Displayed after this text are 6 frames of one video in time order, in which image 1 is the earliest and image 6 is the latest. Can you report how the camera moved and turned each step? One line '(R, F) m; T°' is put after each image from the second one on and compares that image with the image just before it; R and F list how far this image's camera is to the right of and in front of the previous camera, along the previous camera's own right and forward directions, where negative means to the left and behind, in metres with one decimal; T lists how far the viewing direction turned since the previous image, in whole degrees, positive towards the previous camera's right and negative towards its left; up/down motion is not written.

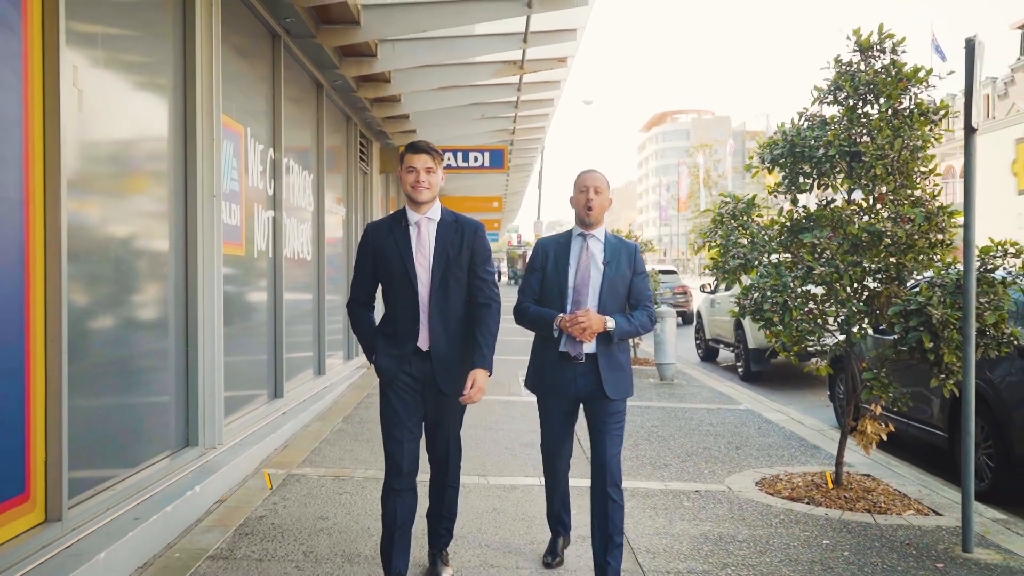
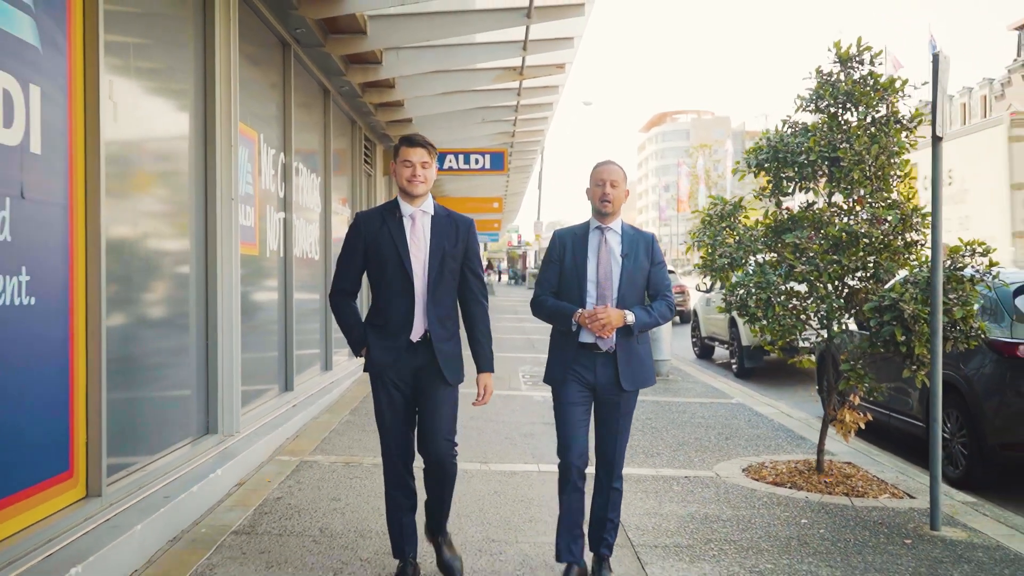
(0.0, -0.3) m; 0°
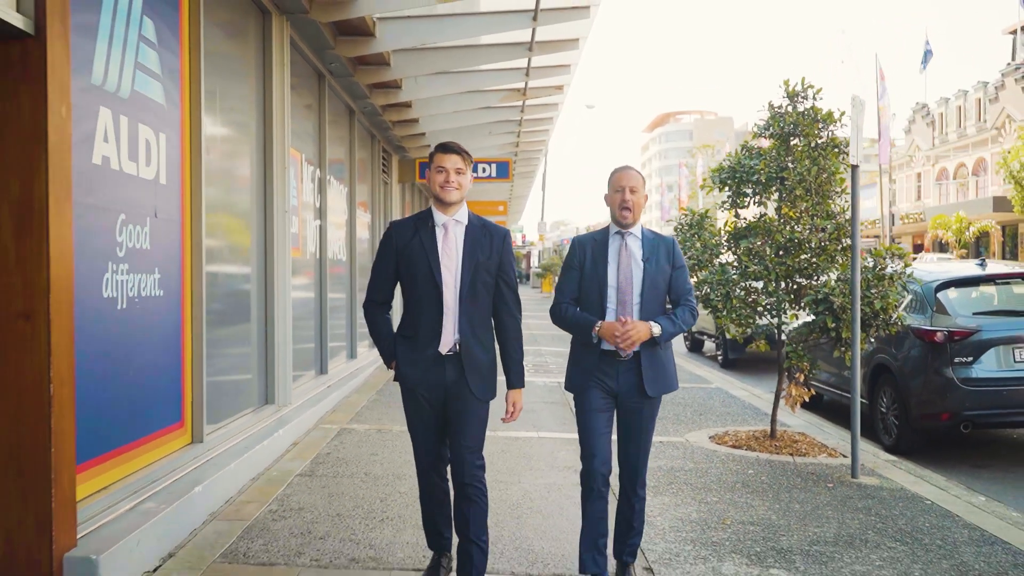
(0.0, -1.2) m; 0°
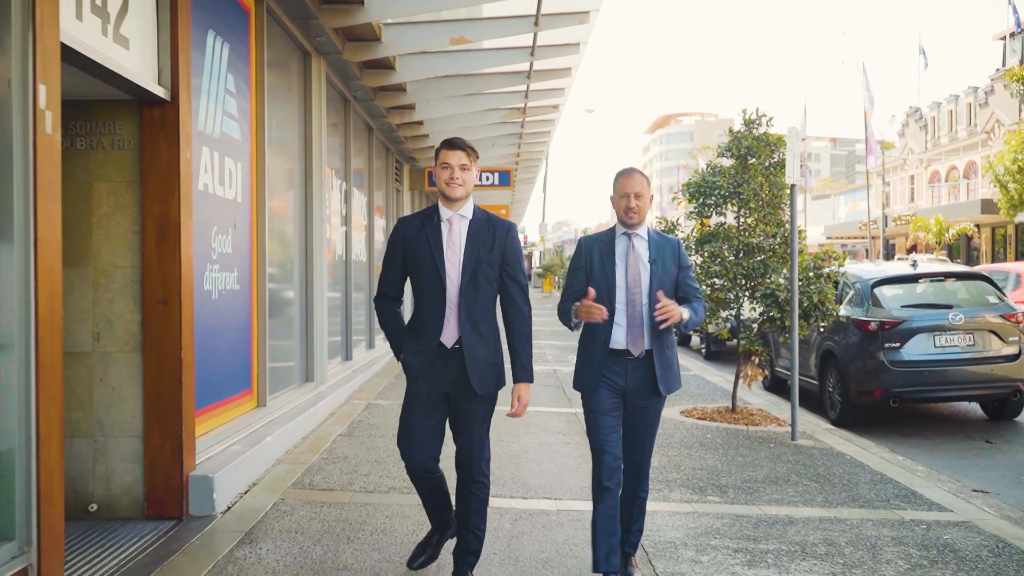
(0.0, -1.3) m; 0°
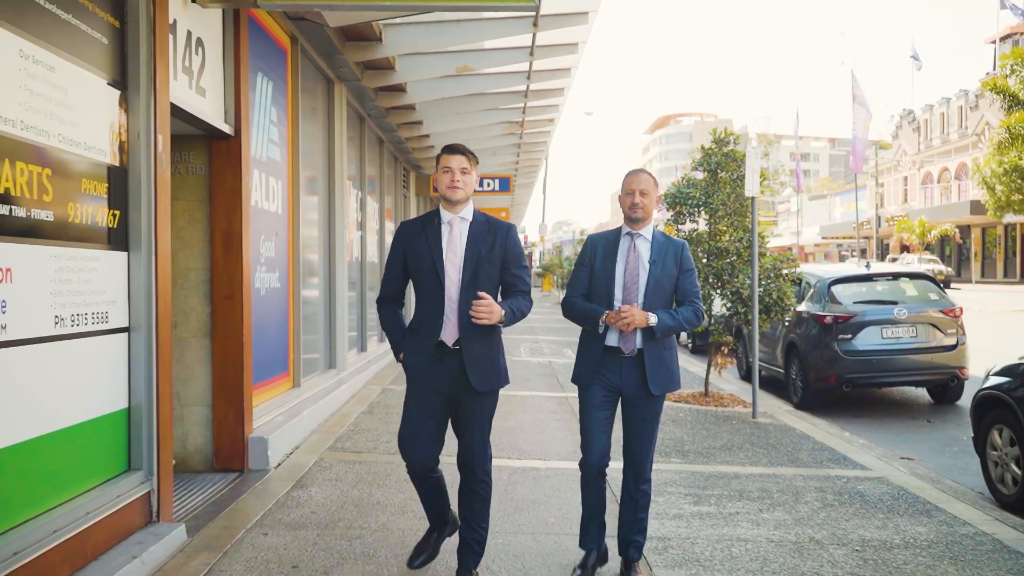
(0.0, -1.1) m; 0°
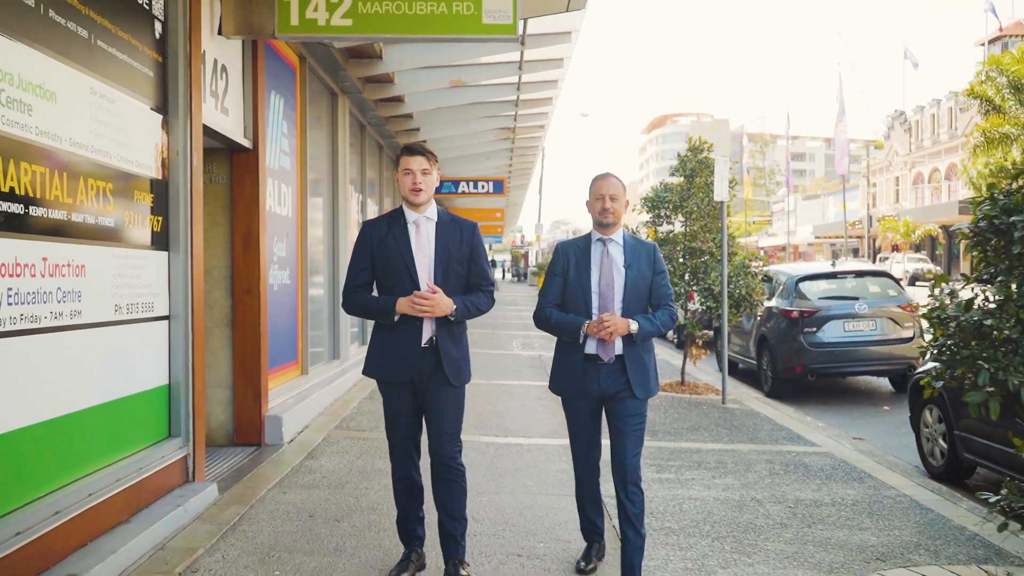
(+0.1, -0.7) m; 0°
